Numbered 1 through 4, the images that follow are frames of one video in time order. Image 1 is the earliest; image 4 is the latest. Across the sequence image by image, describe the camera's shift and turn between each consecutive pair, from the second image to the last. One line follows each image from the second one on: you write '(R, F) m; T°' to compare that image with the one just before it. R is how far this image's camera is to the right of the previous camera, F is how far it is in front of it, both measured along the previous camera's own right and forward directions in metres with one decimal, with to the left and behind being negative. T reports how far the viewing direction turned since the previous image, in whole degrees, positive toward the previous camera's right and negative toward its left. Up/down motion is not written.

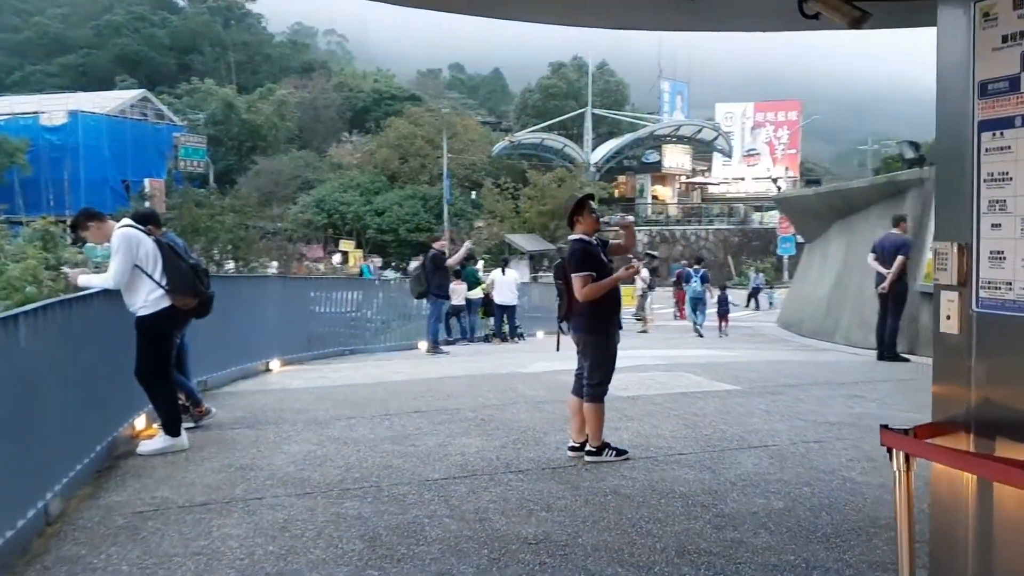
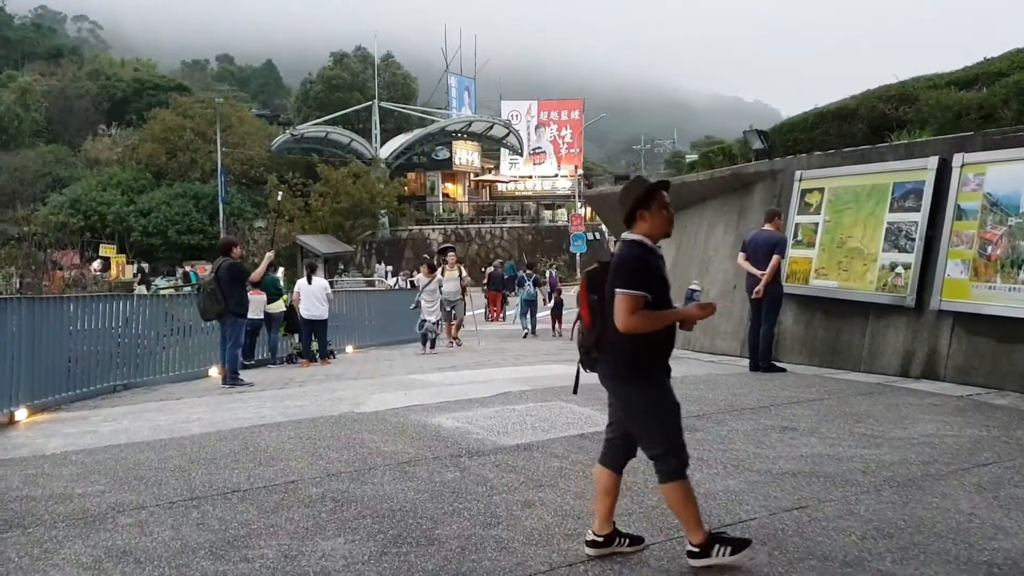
(-0.4, +1.8) m; +13°
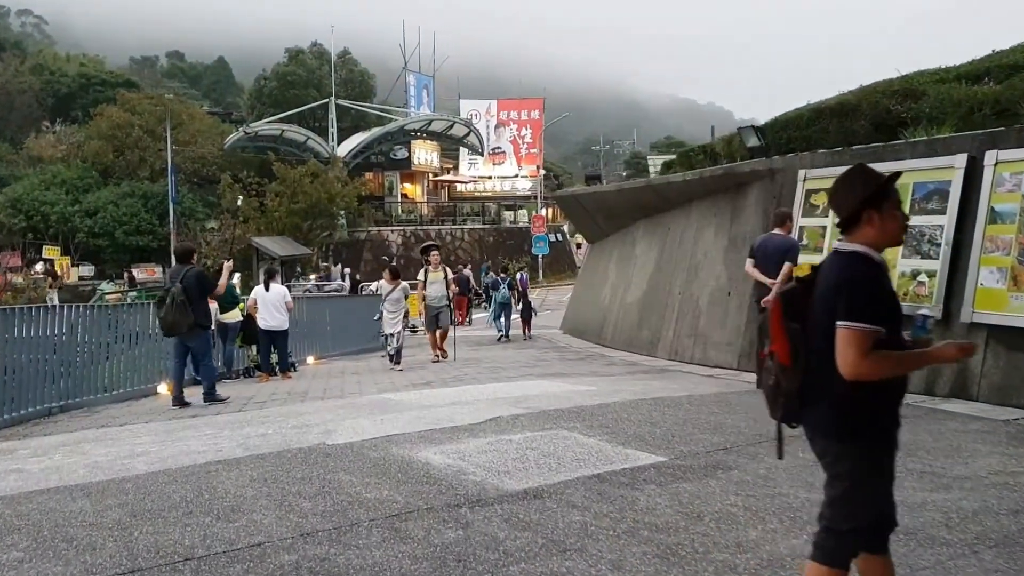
(-0.3, +0.9) m; +3°
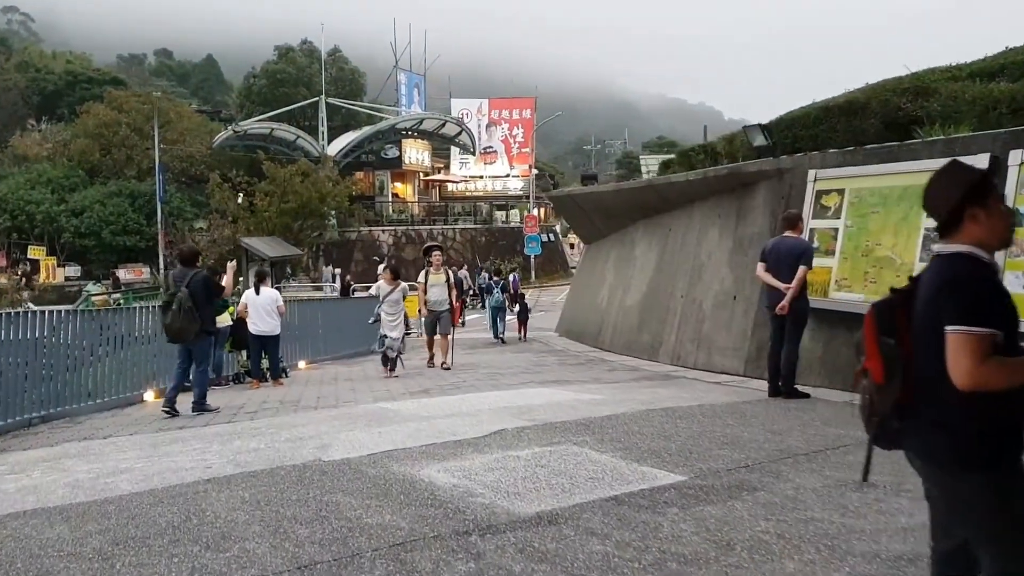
(-0.1, +0.3) m; +1°
